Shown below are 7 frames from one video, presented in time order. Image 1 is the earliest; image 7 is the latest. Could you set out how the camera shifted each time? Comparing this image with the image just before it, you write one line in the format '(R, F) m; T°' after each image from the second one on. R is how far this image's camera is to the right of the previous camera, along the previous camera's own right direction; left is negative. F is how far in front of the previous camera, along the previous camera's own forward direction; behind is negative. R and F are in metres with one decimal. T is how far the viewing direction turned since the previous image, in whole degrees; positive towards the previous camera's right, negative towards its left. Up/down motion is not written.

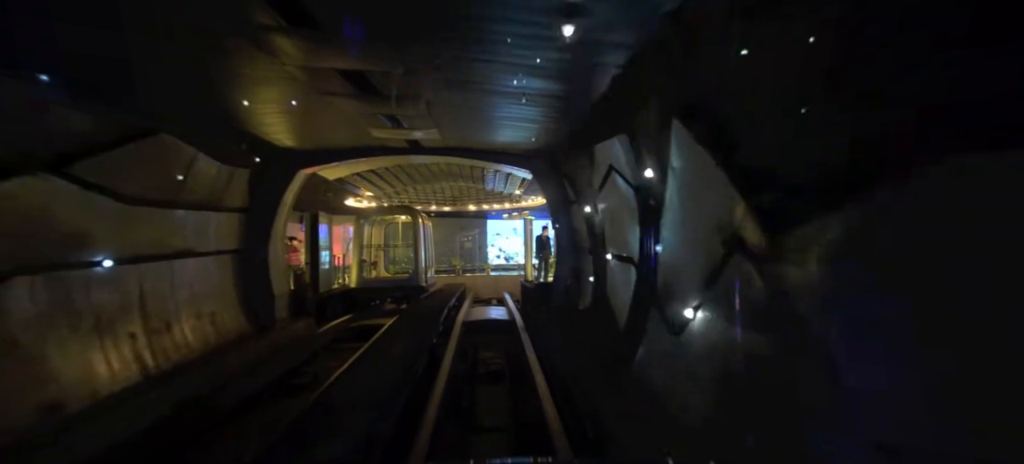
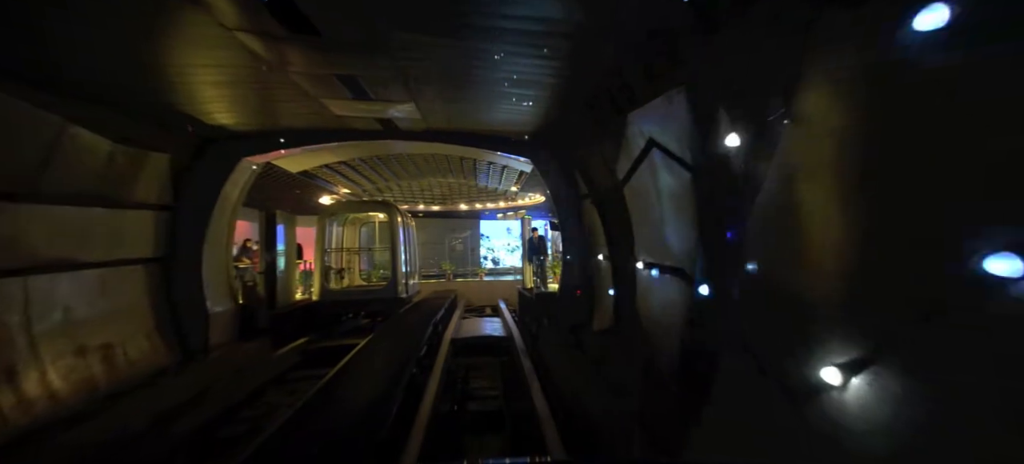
(-0.1, +1.6) m; +1°
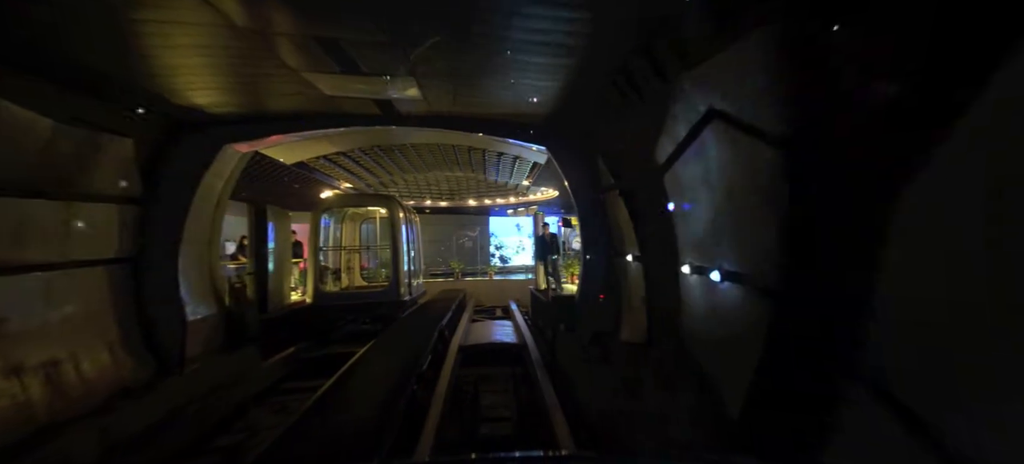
(-0.1, +0.9) m; -1°
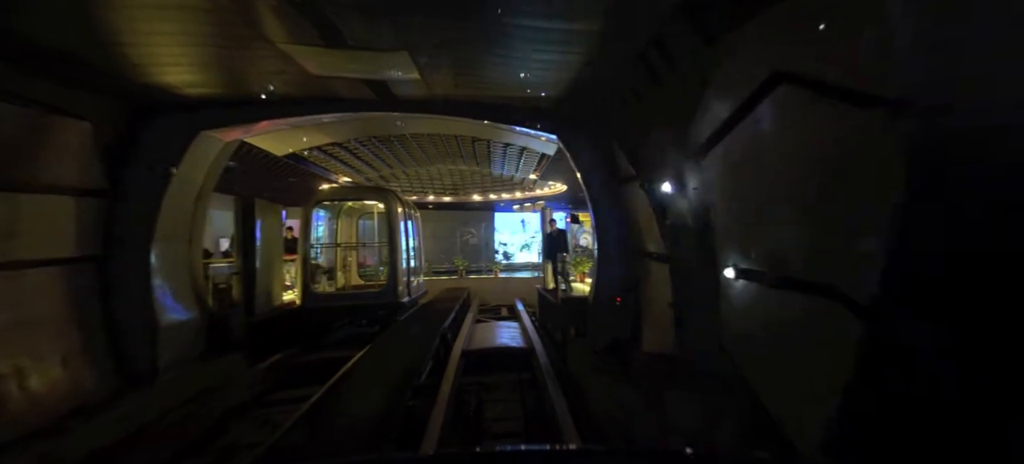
(0.0, +0.6) m; -1°
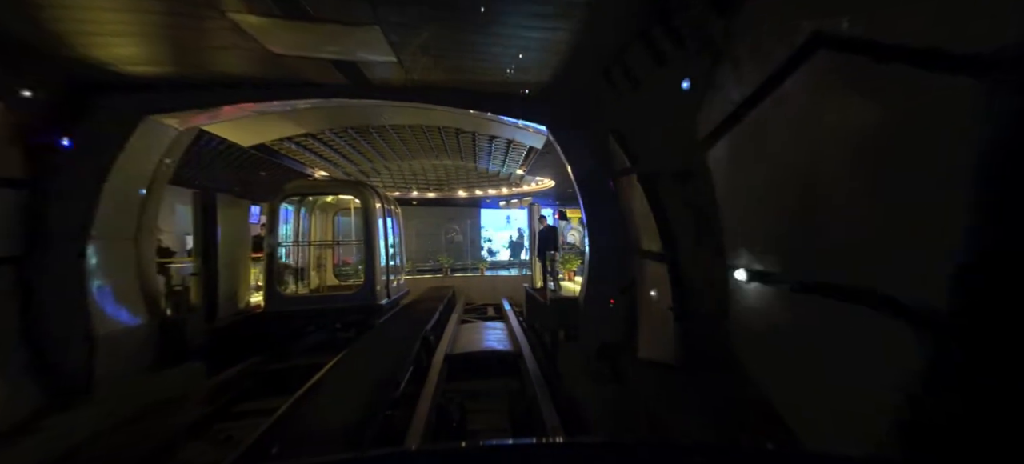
(0.0, +0.4) m; +2°
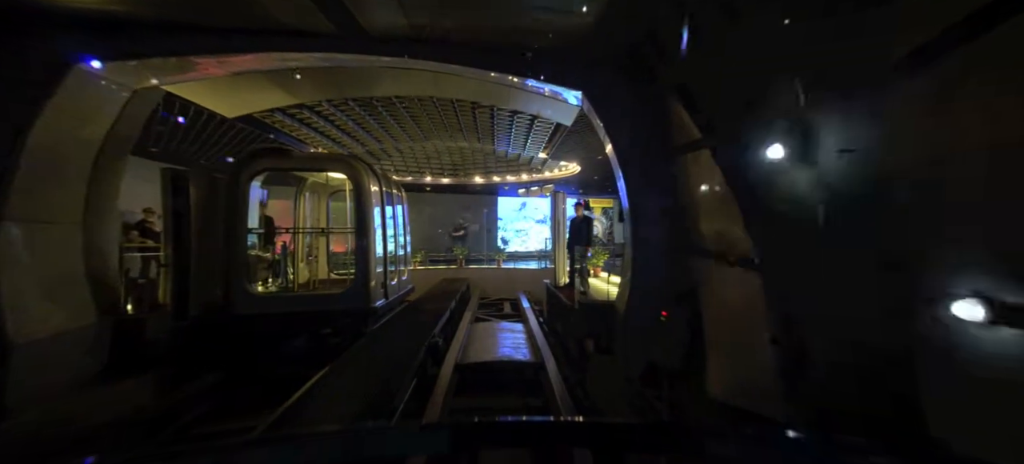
(-0.2, +1.2) m; -3°
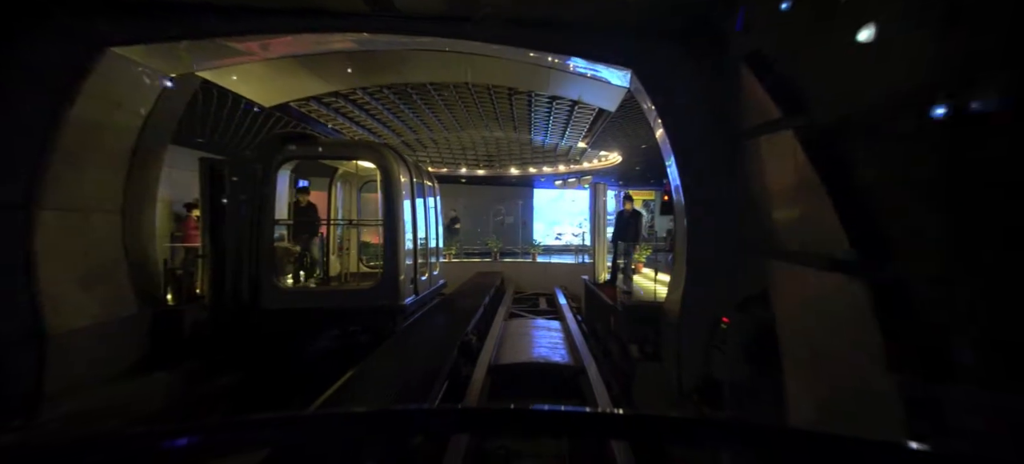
(-0.1, +0.5) m; -6°
